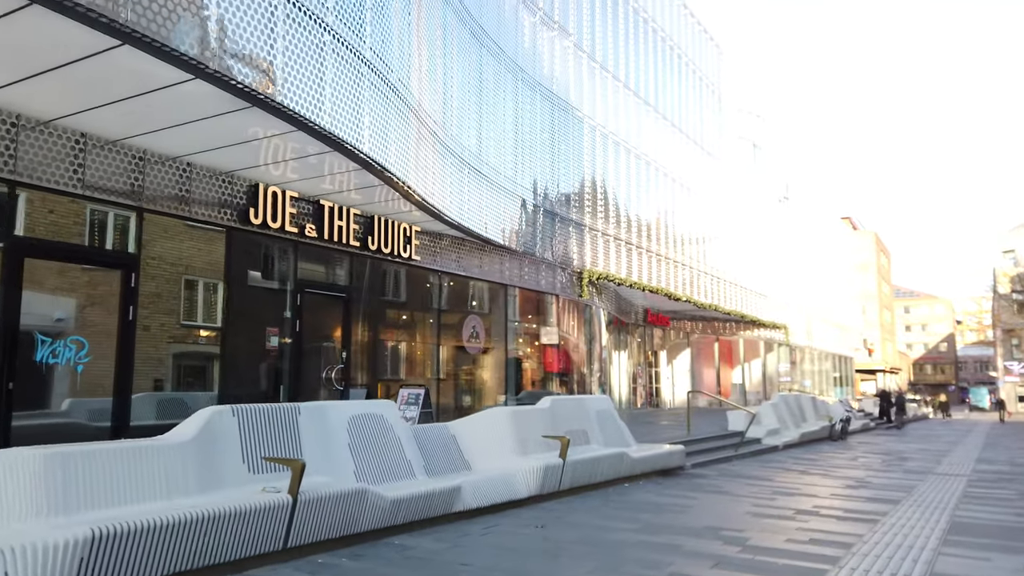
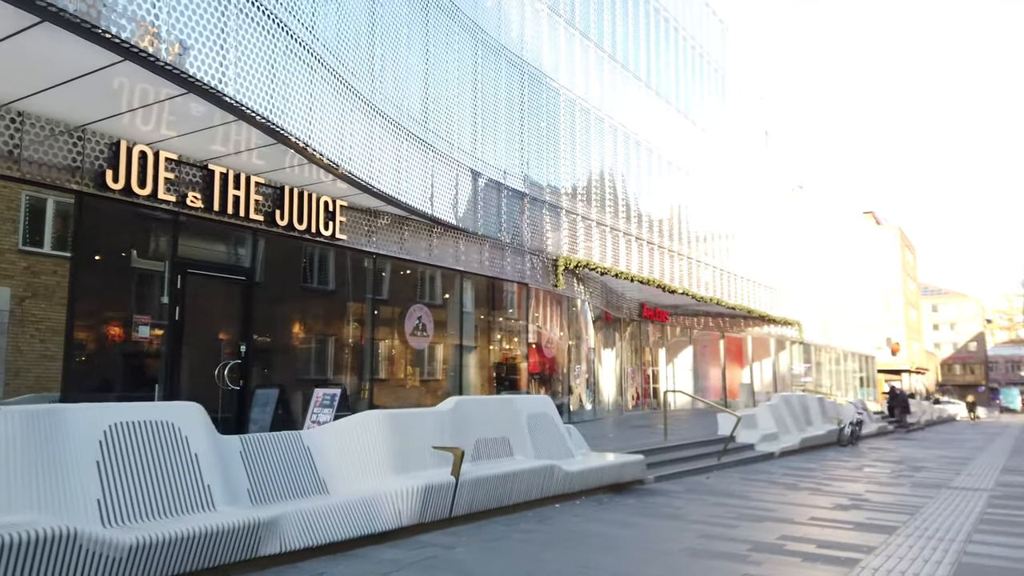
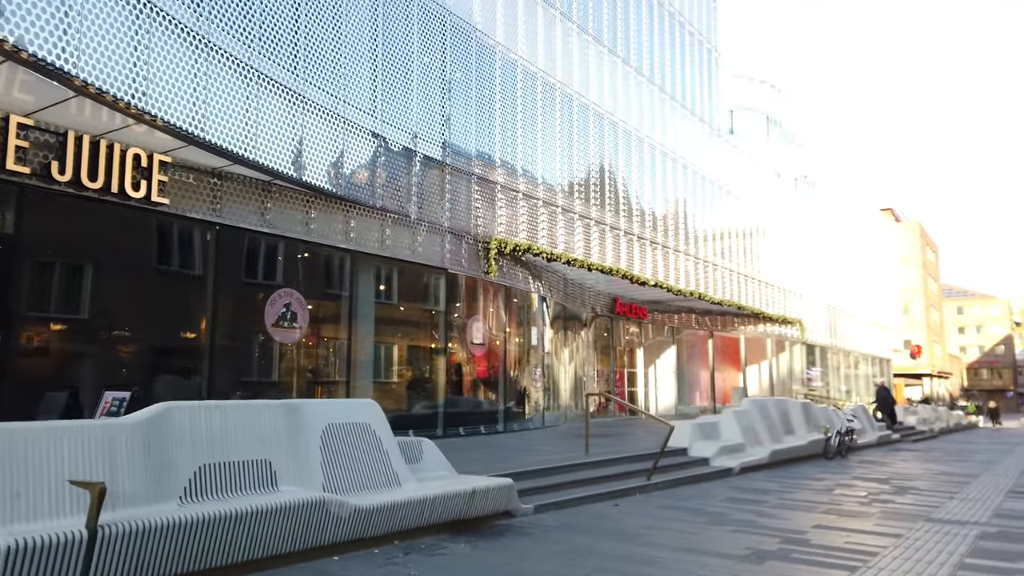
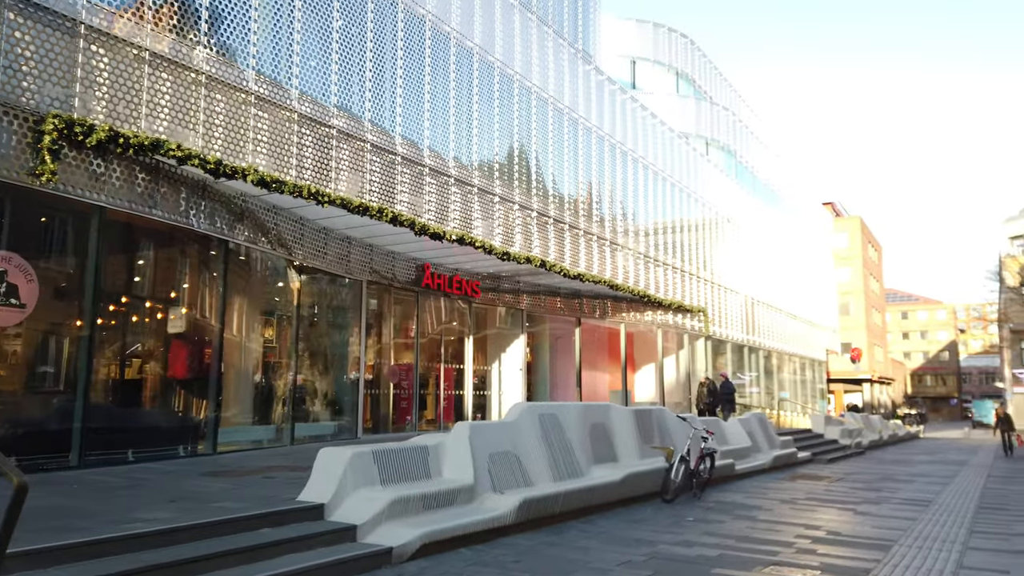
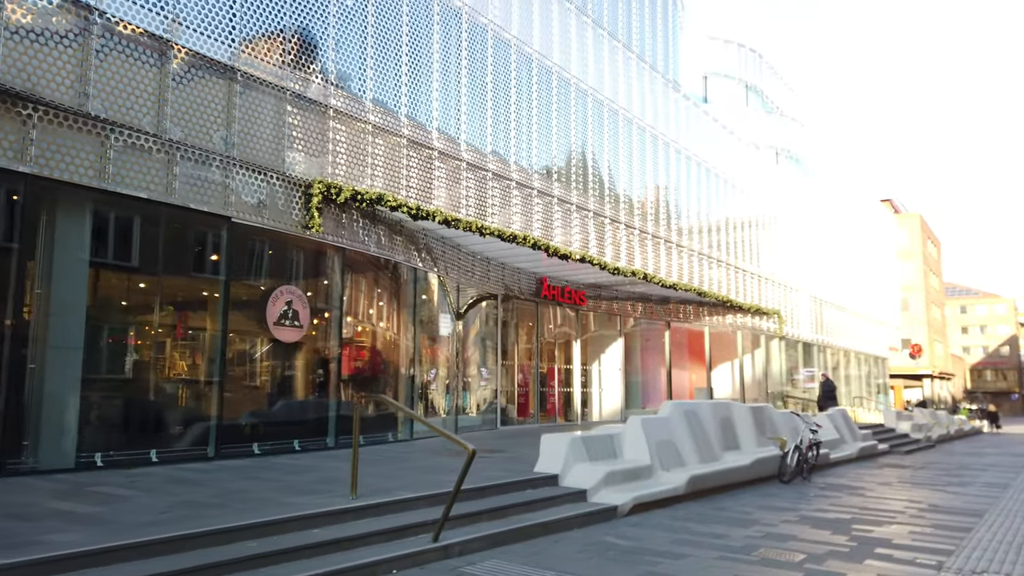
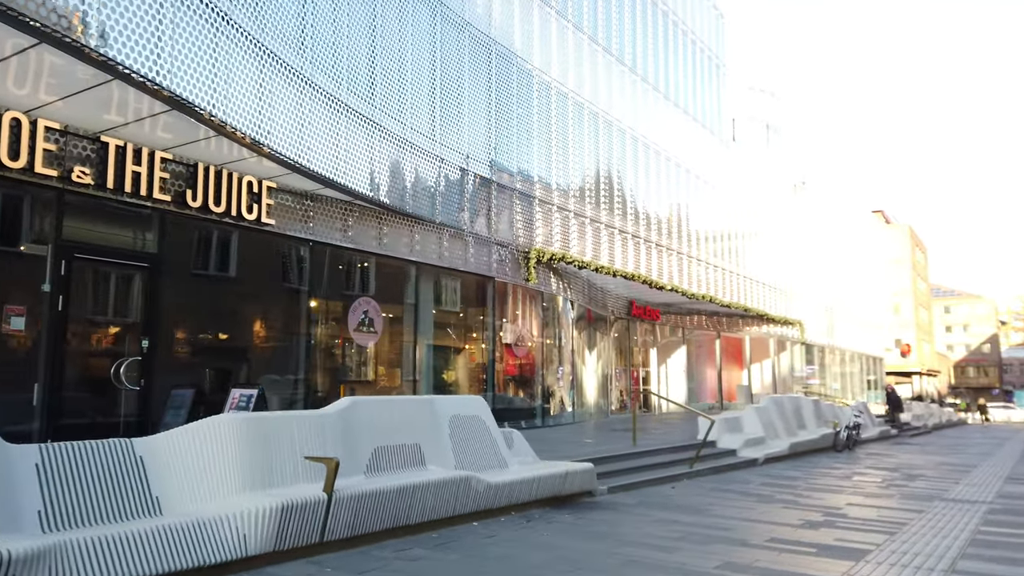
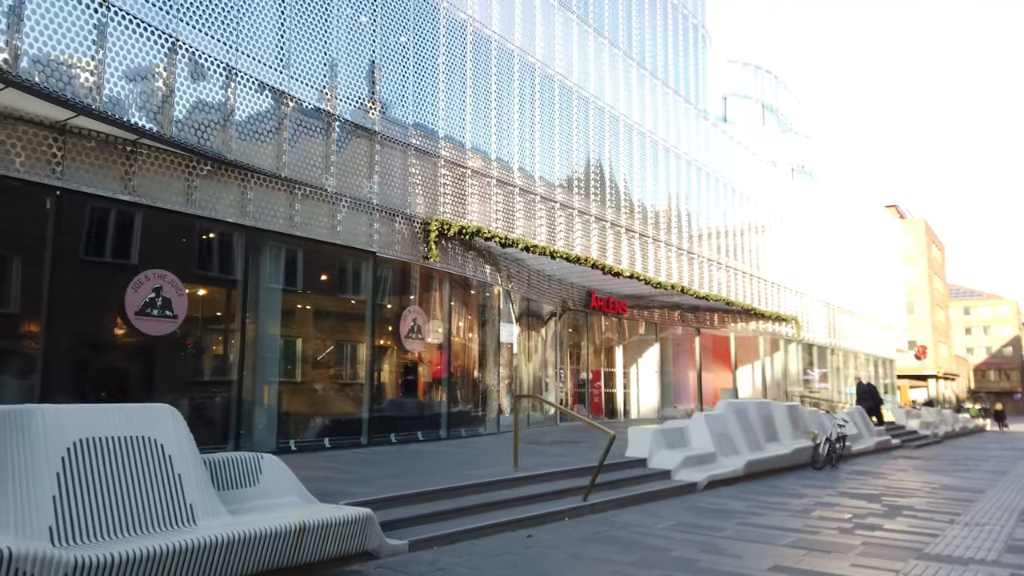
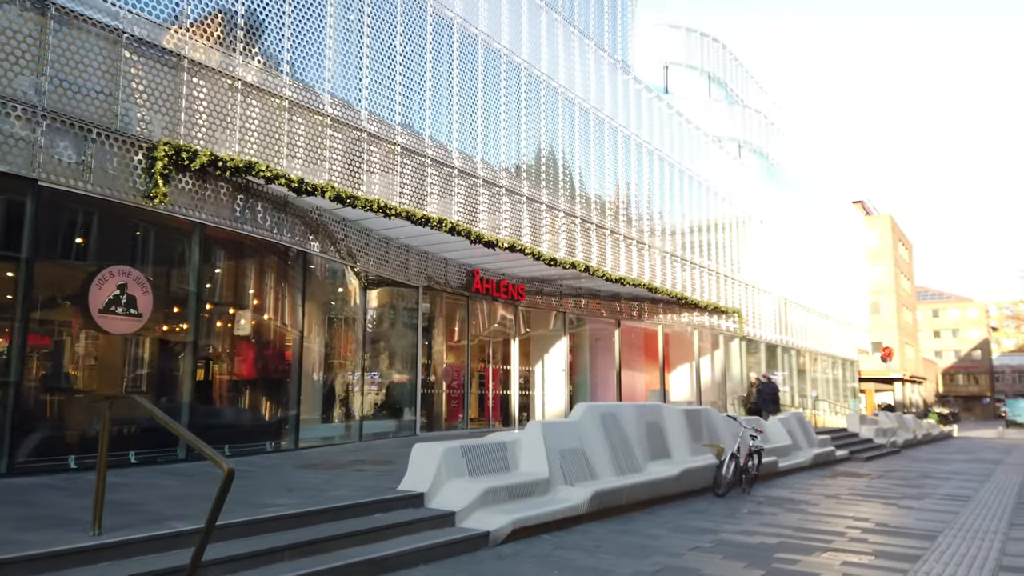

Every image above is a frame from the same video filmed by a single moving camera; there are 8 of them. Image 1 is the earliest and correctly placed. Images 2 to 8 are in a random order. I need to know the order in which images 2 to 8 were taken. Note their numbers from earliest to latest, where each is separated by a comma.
2, 6, 3, 7, 5, 8, 4
